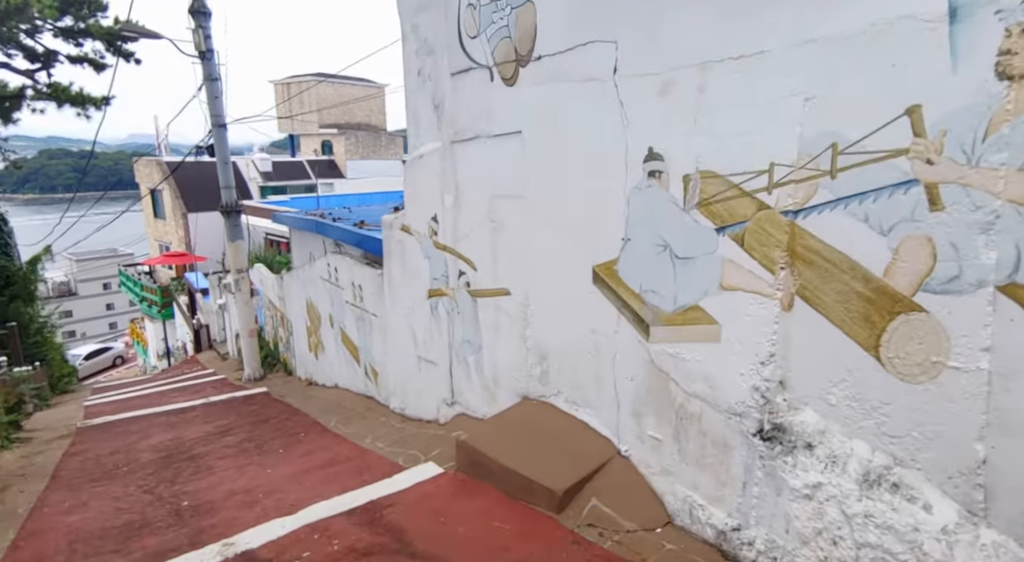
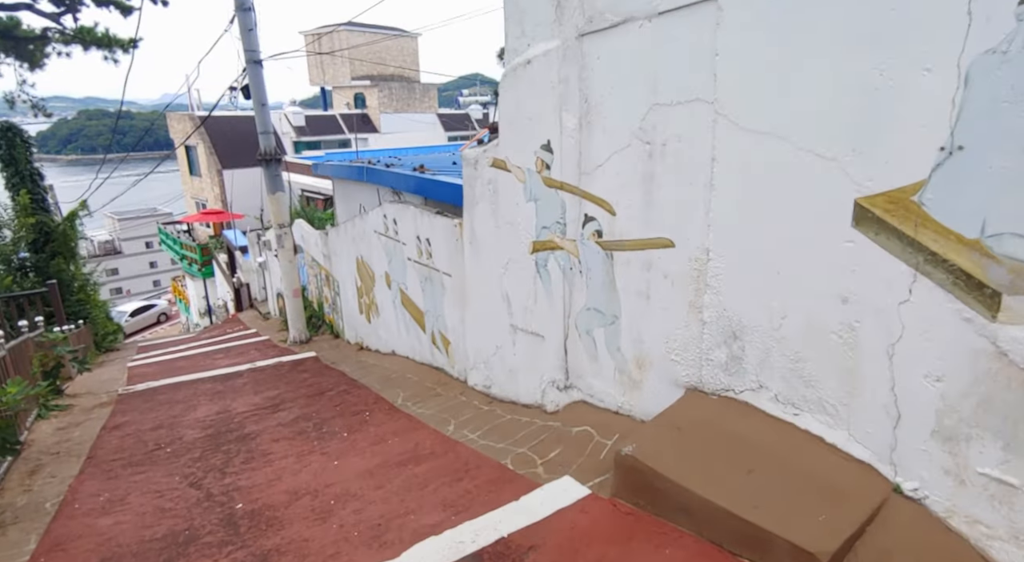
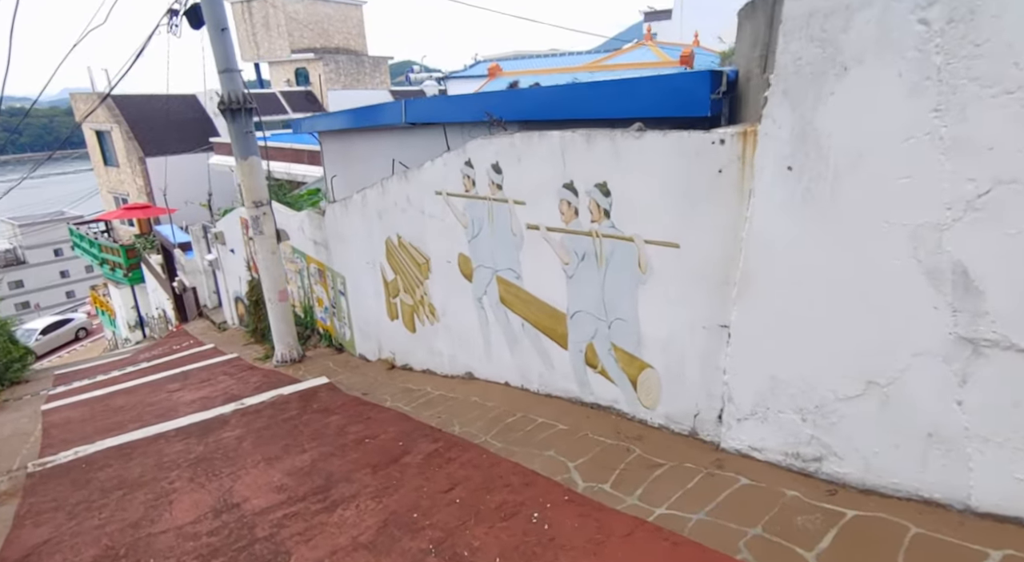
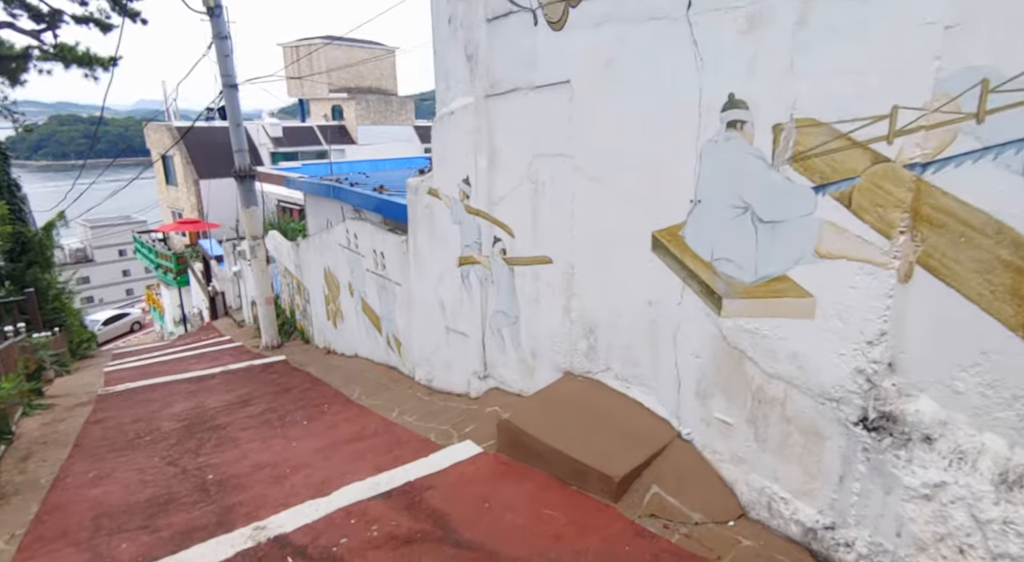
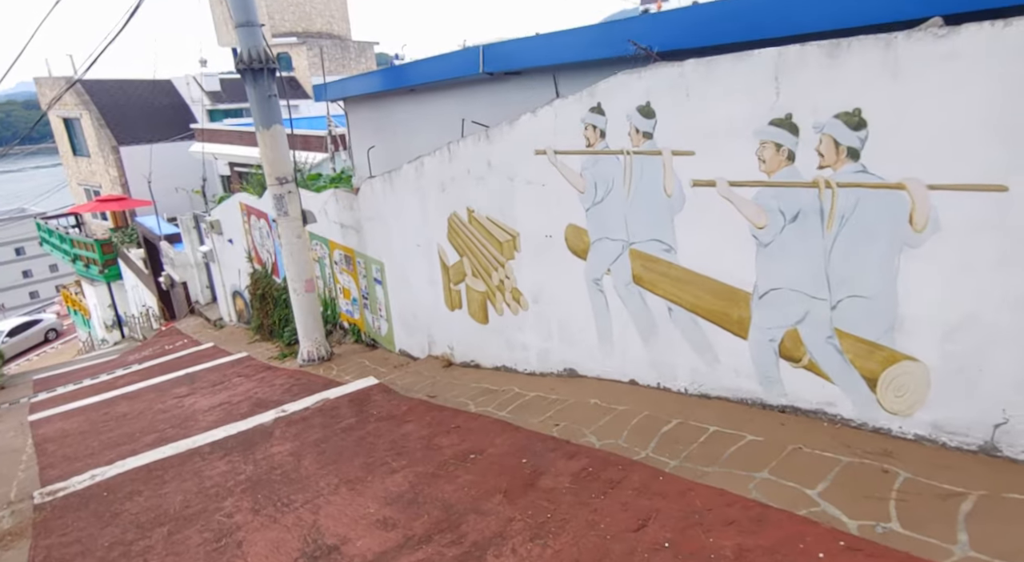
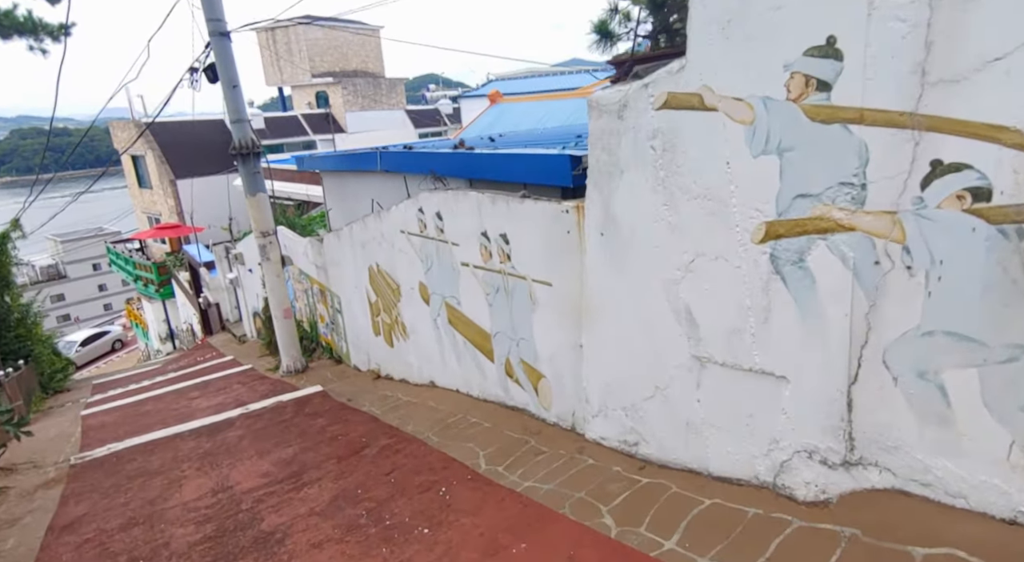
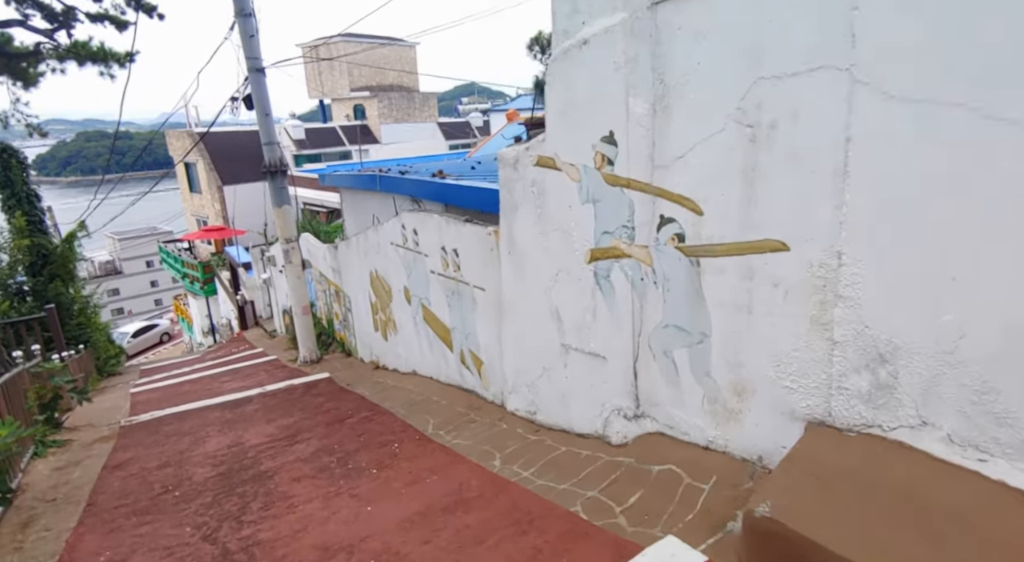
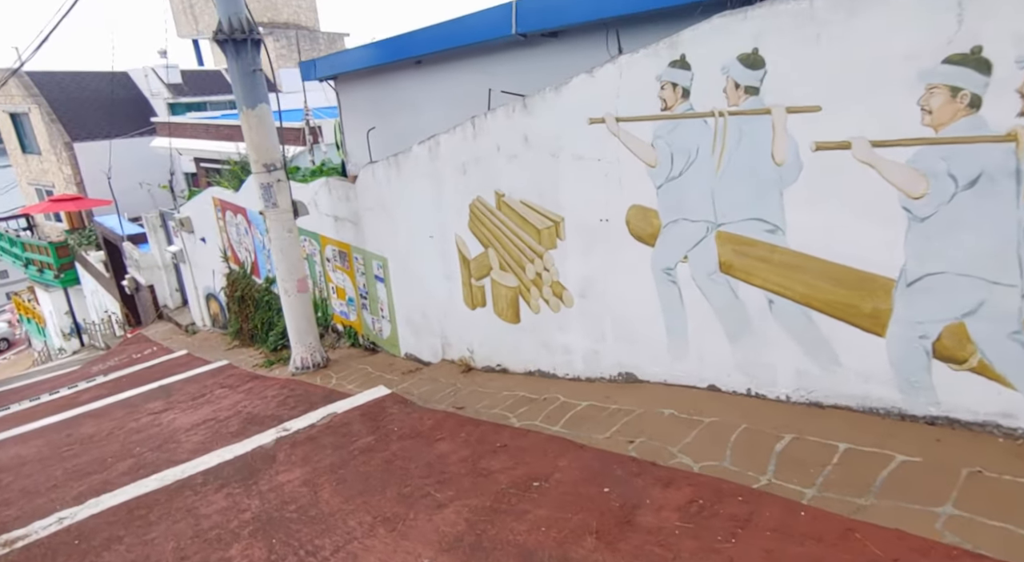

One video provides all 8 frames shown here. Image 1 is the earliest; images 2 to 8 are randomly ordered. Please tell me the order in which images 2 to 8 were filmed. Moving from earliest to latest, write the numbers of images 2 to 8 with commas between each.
4, 2, 7, 6, 3, 5, 8
